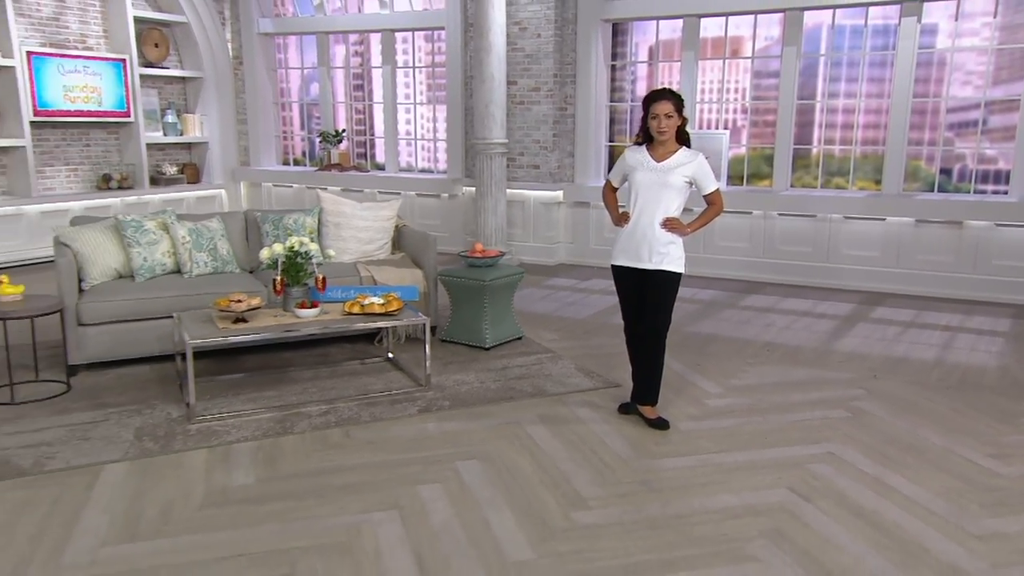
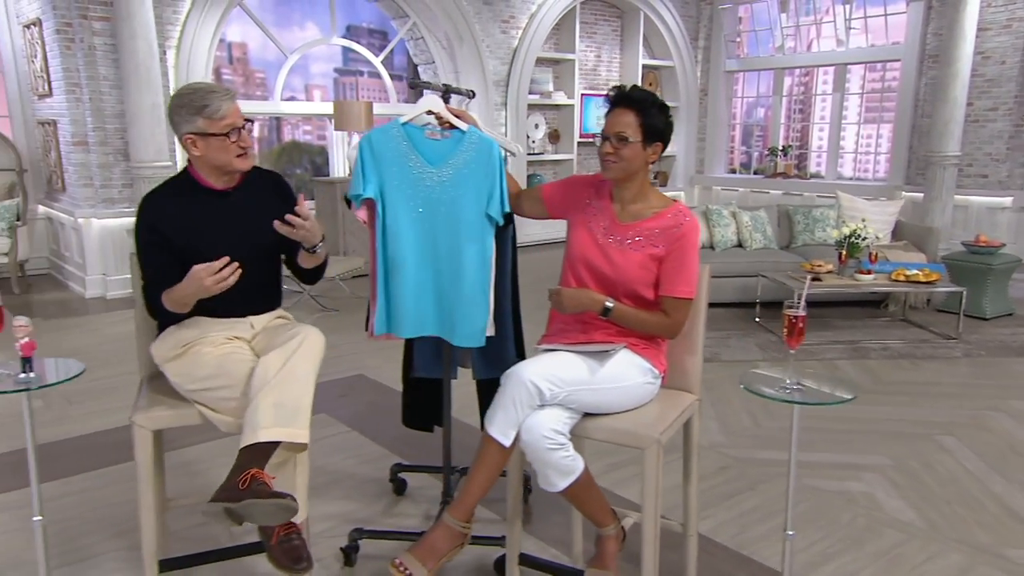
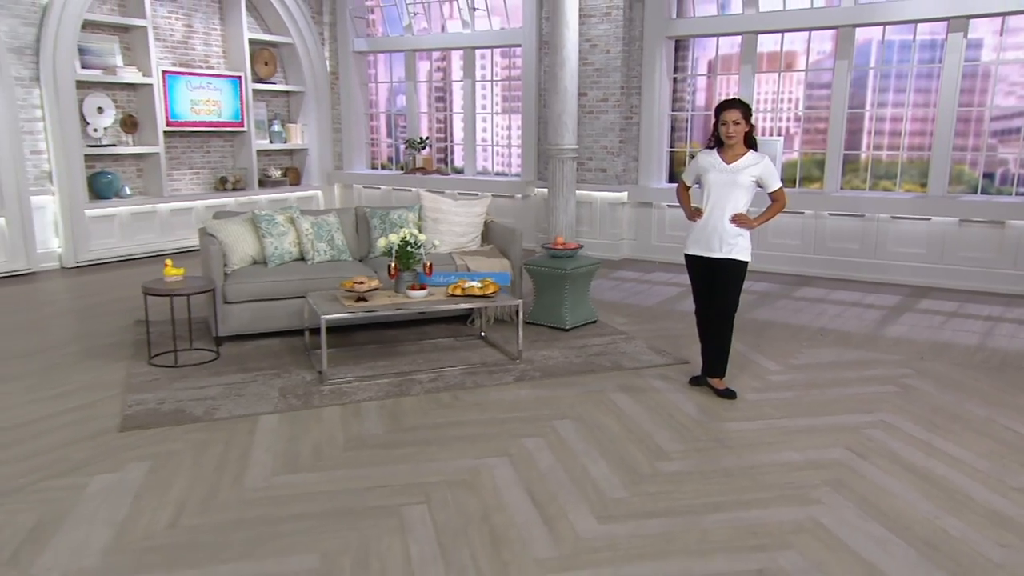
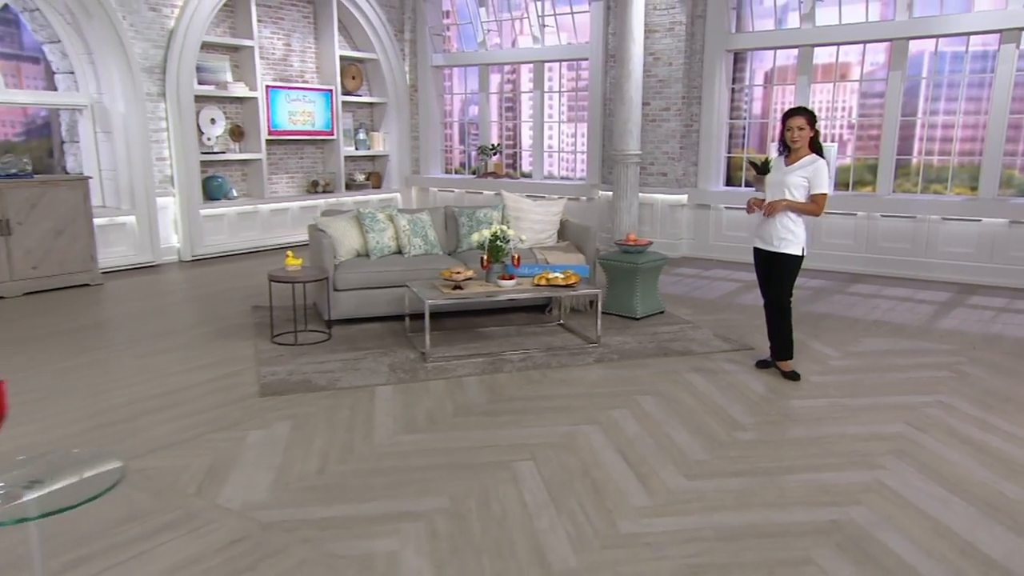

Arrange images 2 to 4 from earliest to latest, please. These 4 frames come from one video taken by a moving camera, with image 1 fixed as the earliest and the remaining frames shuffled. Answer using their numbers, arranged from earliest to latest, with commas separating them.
3, 4, 2
